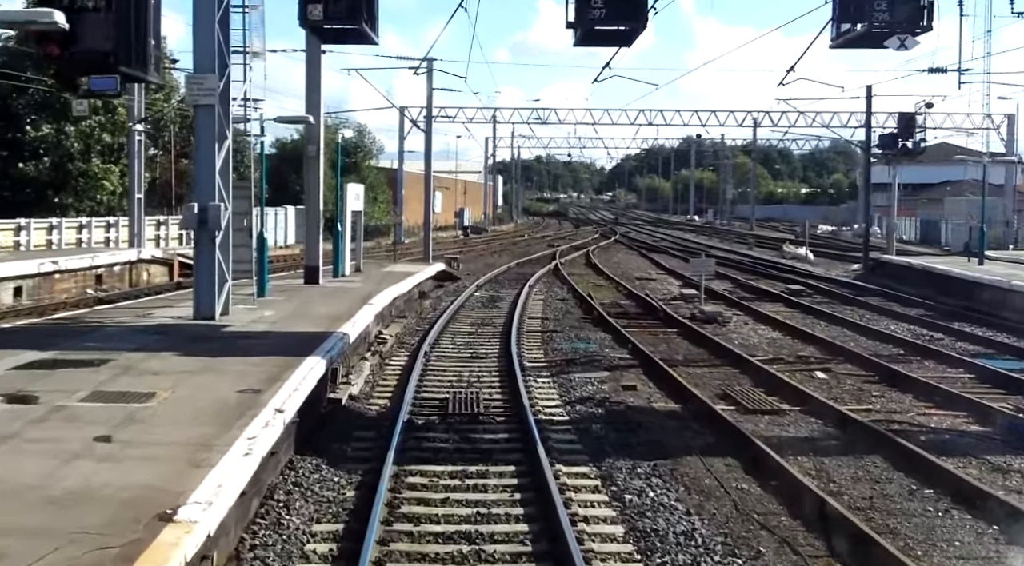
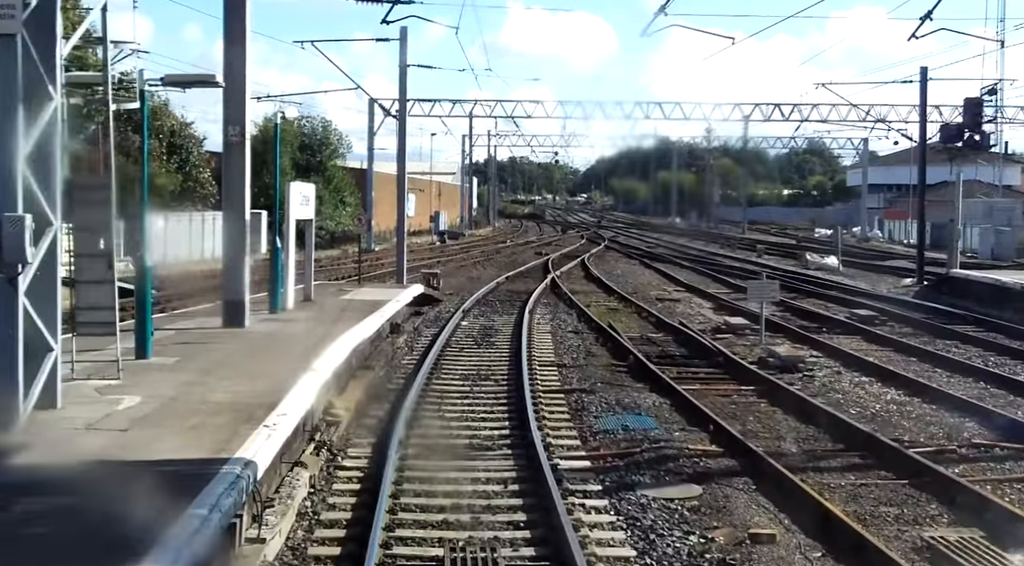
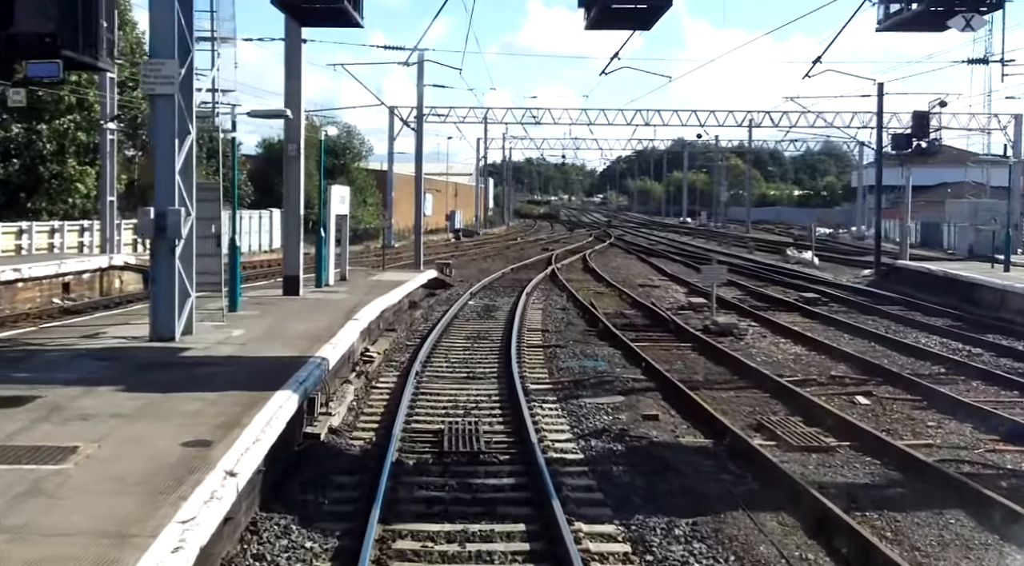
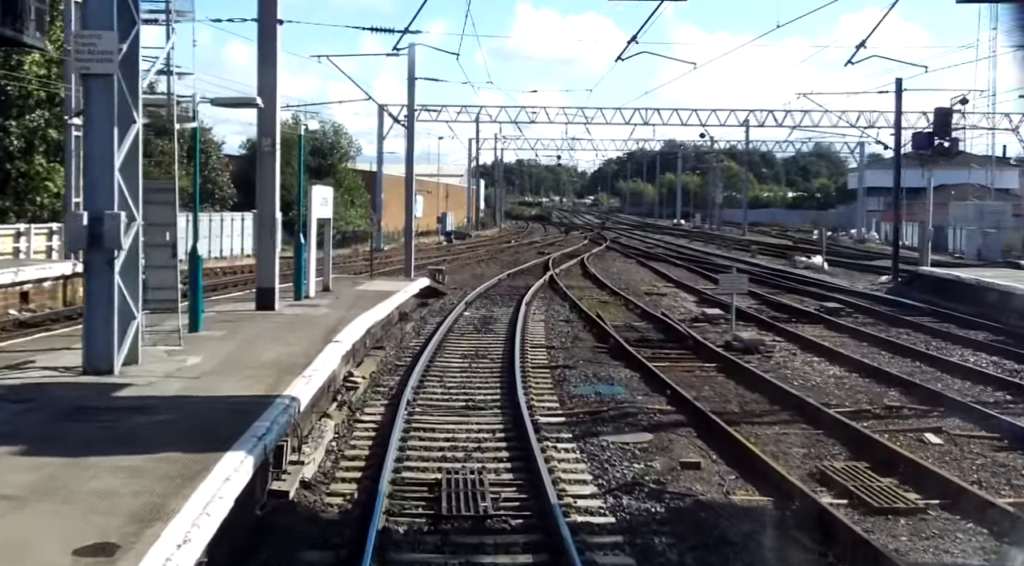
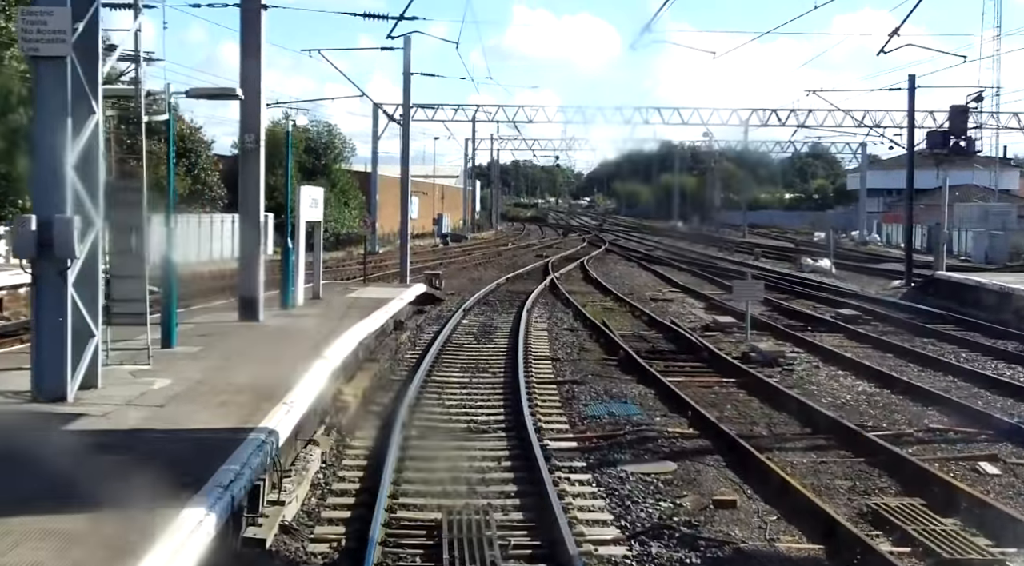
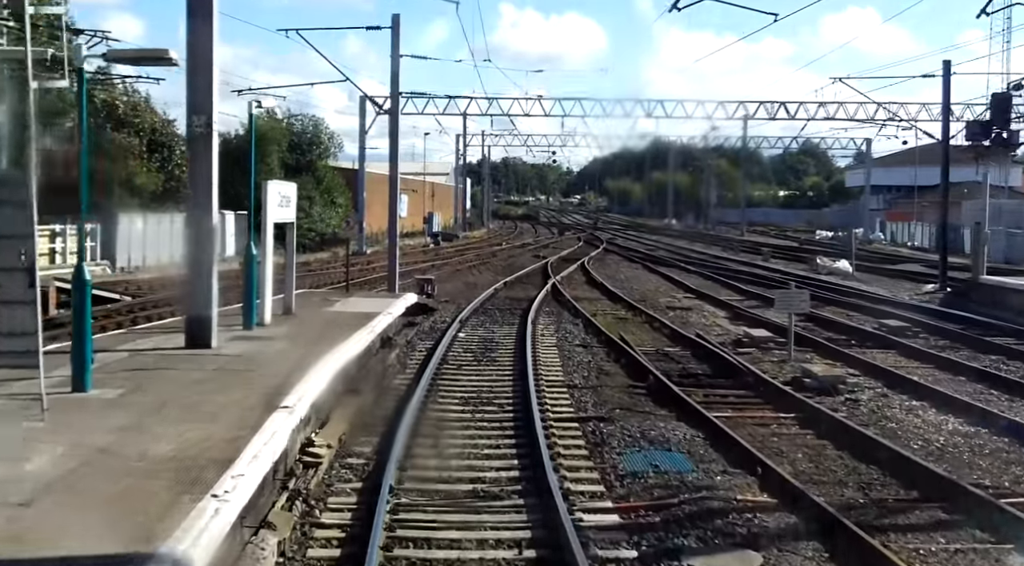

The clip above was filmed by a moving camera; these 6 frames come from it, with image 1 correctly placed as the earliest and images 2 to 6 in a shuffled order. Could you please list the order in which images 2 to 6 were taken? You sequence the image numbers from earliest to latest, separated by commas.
3, 4, 5, 2, 6
